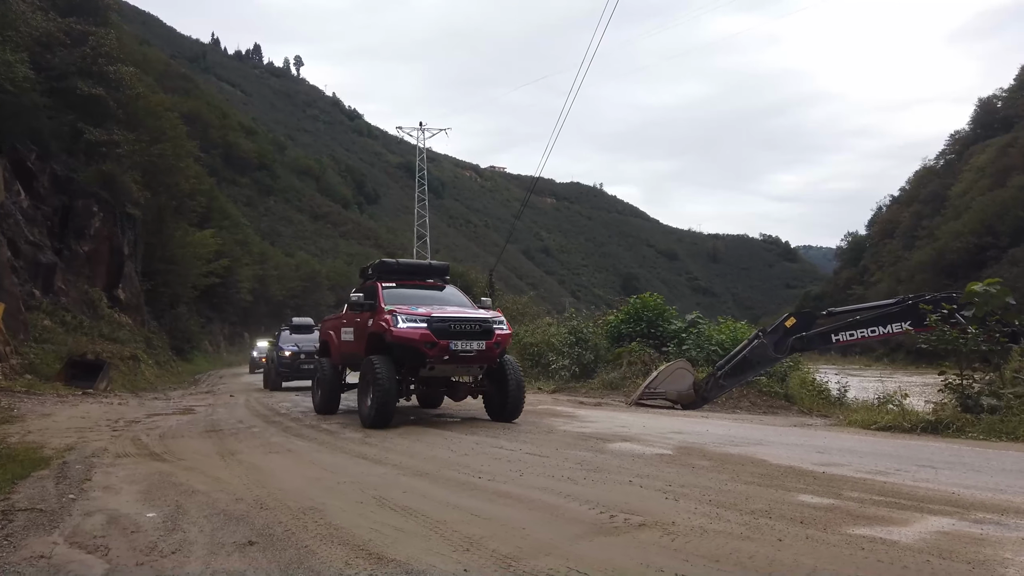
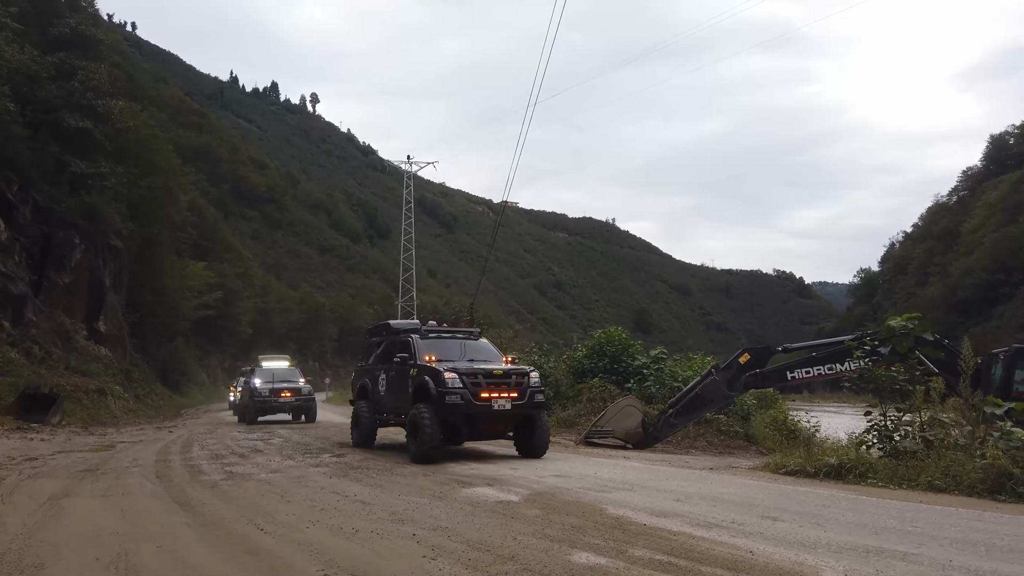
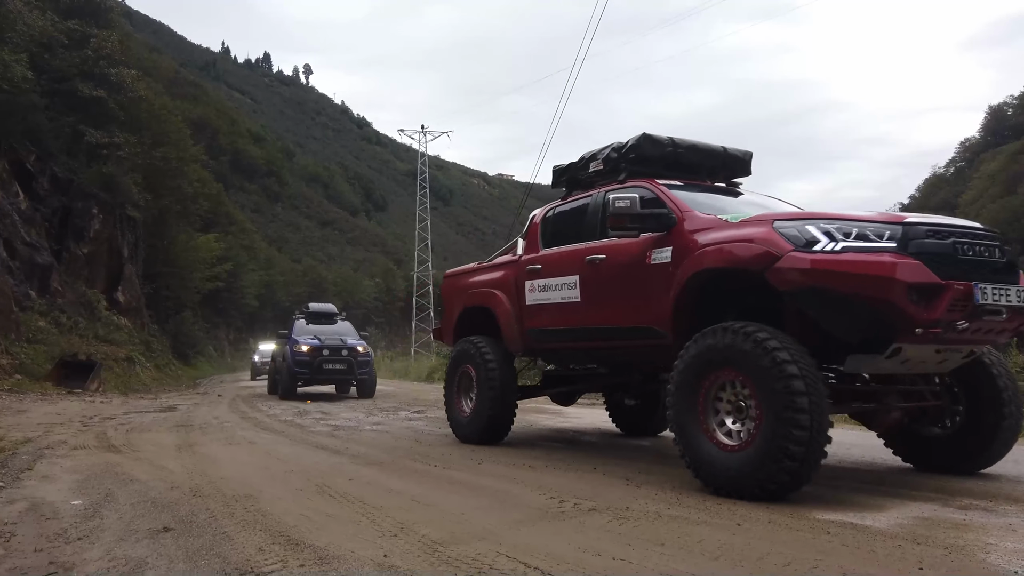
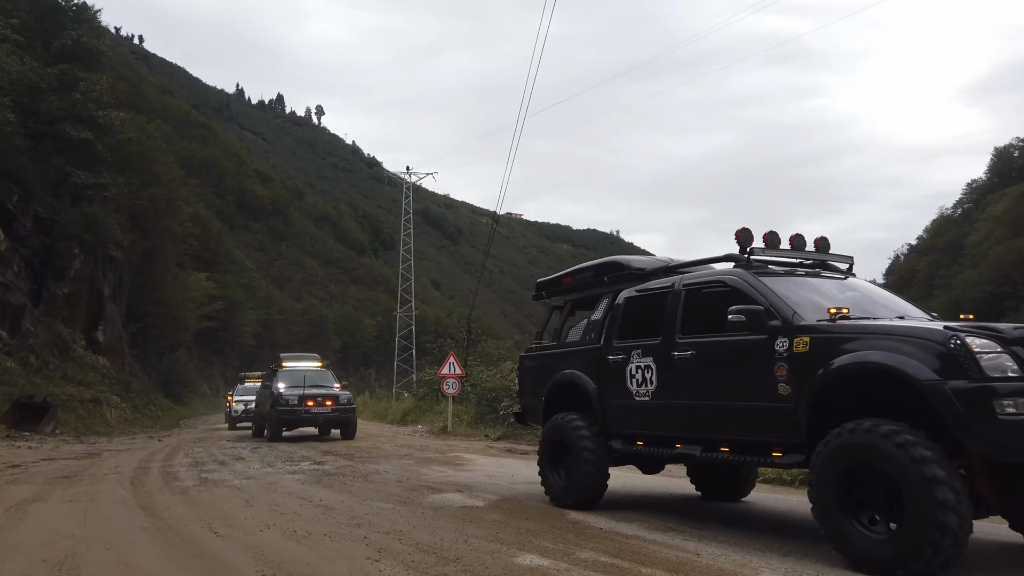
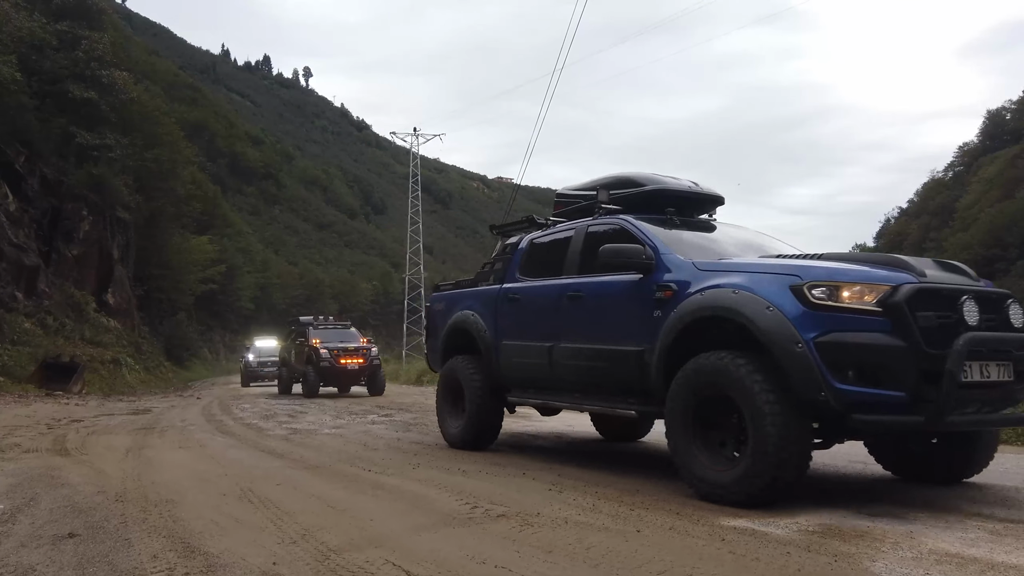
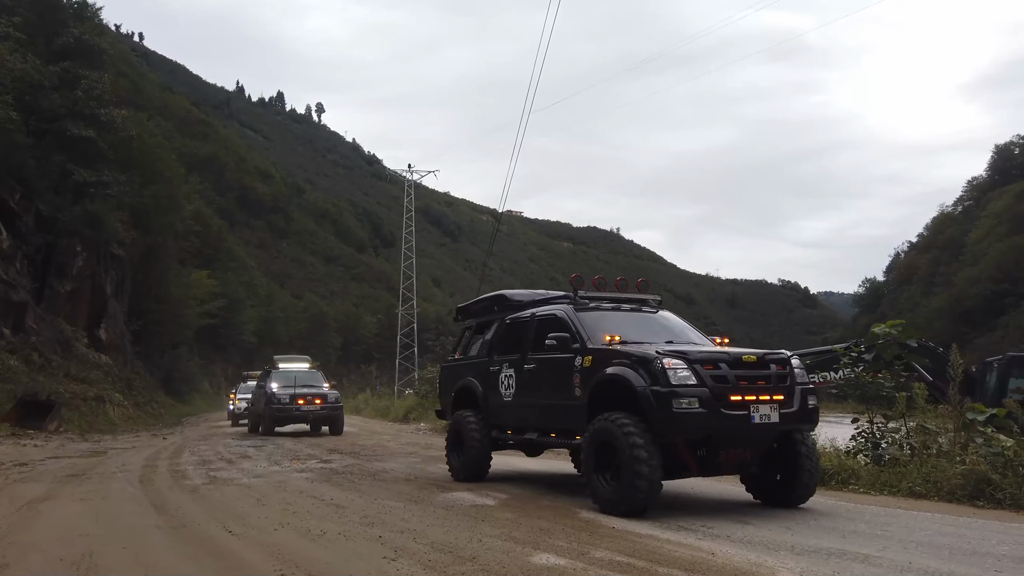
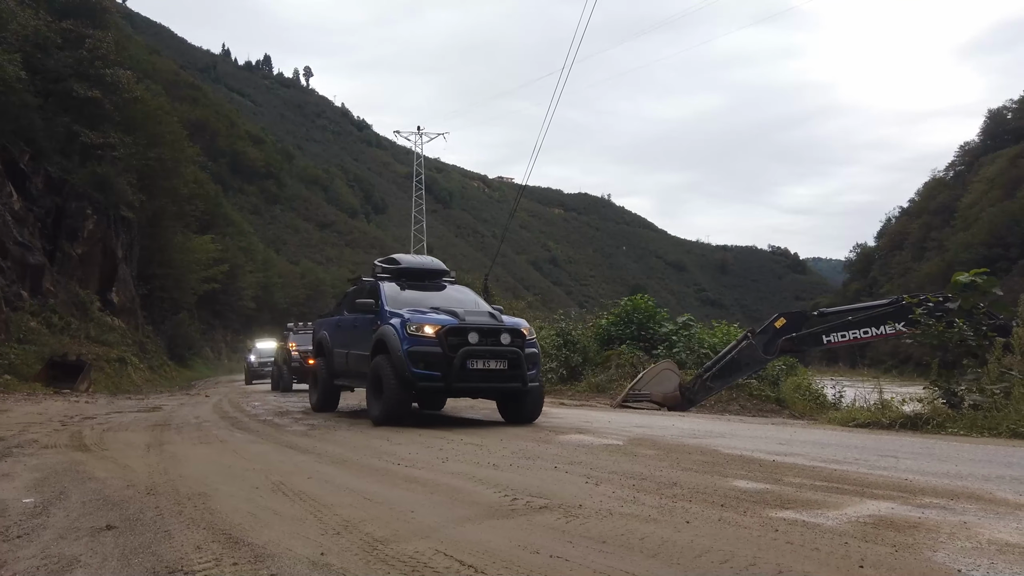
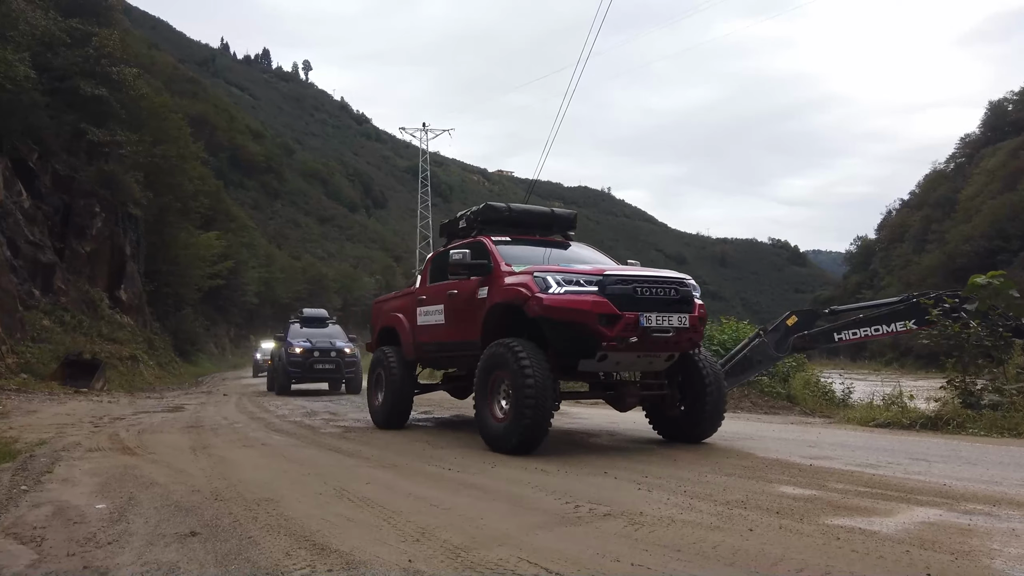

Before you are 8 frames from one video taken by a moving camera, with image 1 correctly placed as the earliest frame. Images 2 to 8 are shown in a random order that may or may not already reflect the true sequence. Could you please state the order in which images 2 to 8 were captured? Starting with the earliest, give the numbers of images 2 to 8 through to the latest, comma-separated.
8, 3, 7, 5, 2, 6, 4
